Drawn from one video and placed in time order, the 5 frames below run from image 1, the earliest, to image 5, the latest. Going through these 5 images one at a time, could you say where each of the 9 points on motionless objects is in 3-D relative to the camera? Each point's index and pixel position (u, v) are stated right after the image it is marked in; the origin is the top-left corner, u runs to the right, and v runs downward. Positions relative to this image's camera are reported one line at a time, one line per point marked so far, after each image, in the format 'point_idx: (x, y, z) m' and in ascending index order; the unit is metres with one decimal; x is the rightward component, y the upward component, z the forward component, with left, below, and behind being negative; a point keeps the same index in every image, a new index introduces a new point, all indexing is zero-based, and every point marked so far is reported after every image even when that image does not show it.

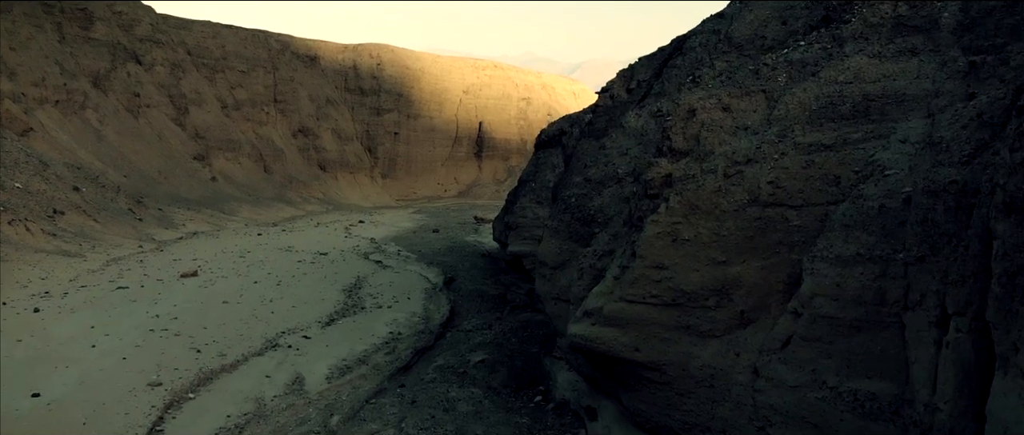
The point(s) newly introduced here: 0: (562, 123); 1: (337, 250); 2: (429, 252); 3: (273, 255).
0: (+0.8, +1.3, +10.3) m
1: (-3.8, -0.7, +15.8) m
2: (-2.1, -0.9, +18.1) m
3: (-4.8, -0.8, +14.6) m
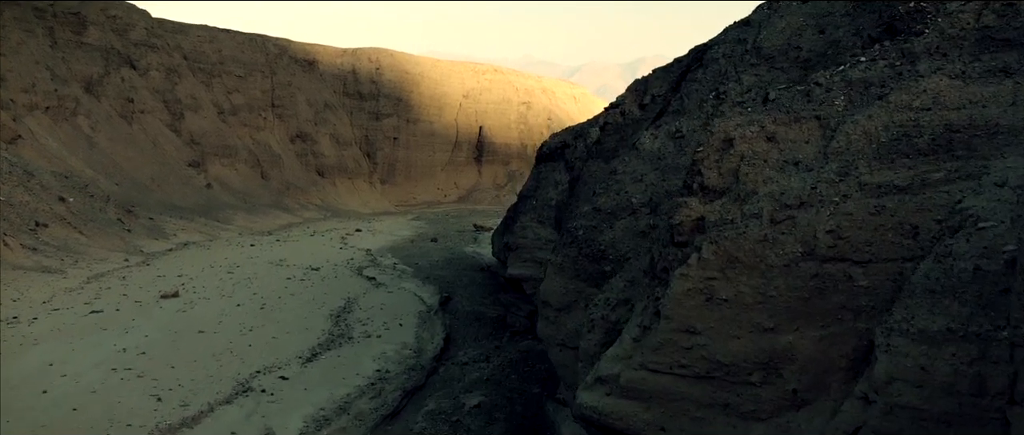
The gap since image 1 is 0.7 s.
0: (+0.8, +1.1, +9.7) m
1: (-3.8, -1.0, +15.2) m
2: (-2.1, -1.1, +17.5) m
3: (-4.8, -1.0, +14.0) m
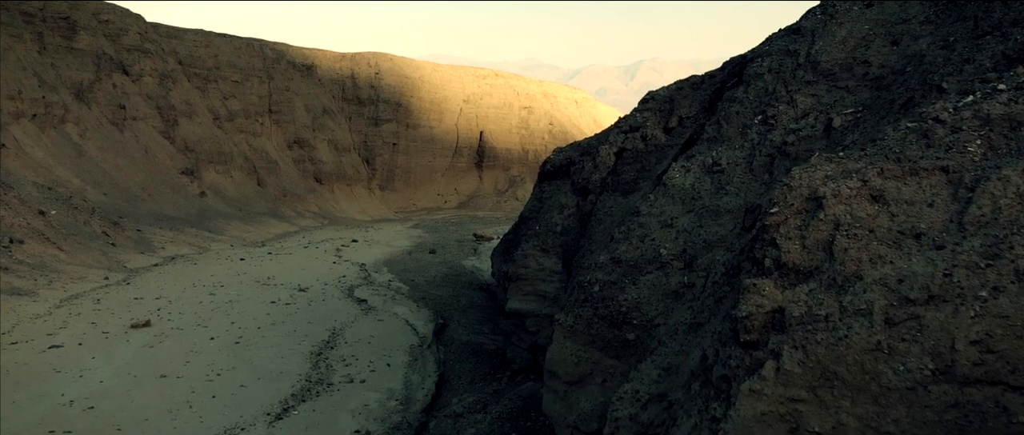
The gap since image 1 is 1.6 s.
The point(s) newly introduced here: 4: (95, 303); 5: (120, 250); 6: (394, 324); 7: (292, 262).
0: (+0.8, +0.8, +8.9) m
1: (-3.8, -1.3, +14.4) m
2: (-2.1, -1.5, +16.7) m
3: (-4.8, -1.3, +13.1) m
4: (-6.9, -1.4, +12.0) m
5: (-10.7, -0.9, +19.9) m
6: (-1.6, -1.4, +9.9) m
7: (-5.9, -1.2, +19.6) m
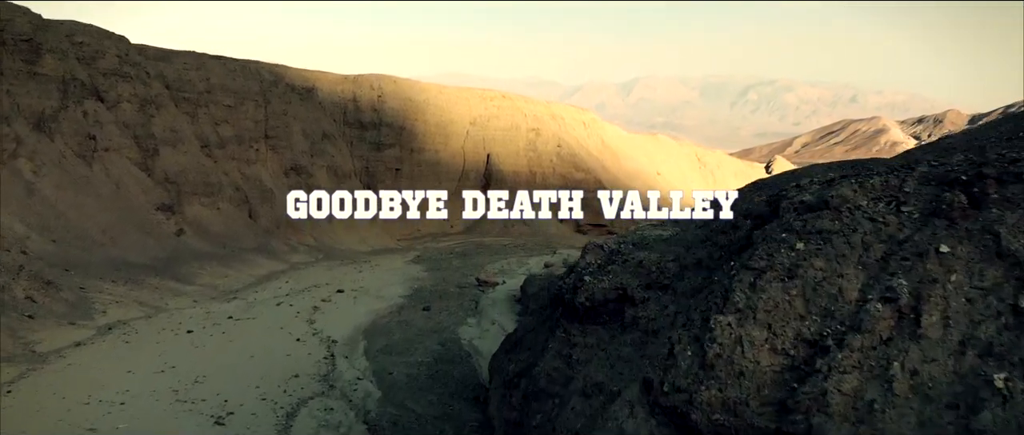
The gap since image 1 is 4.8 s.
0: (+0.8, -0.4, +5.0) m
1: (-3.6, -2.6, +10.5) m
2: (-1.9, -2.9, +12.8) m
3: (-4.6, -2.6, +9.2) m
4: (-6.8, -2.7, +8.1) m
5: (-10.5, -2.3, +16.1) m
6: (-1.5, -2.7, +5.9) m
7: (-5.7, -2.7, +15.8) m
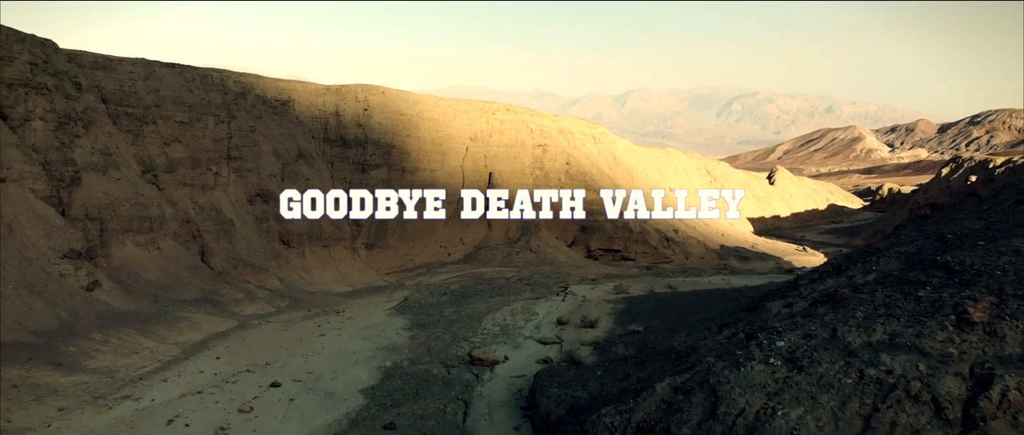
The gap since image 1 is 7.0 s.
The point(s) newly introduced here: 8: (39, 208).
0: (+0.9, -1.6, -2.0) m
1: (-3.5, -4.0, +3.4) m
2: (-1.8, -4.2, +5.7) m
3: (-4.6, -4.0, +2.2) m
4: (-6.7, -4.0, +1.1) m
5: (-10.4, -3.8, +9.1) m
6: (-1.4, -3.9, -1.1) m
7: (-5.6, -4.1, +8.7) m
8: (-15.1, 0.0, +21.7) m
